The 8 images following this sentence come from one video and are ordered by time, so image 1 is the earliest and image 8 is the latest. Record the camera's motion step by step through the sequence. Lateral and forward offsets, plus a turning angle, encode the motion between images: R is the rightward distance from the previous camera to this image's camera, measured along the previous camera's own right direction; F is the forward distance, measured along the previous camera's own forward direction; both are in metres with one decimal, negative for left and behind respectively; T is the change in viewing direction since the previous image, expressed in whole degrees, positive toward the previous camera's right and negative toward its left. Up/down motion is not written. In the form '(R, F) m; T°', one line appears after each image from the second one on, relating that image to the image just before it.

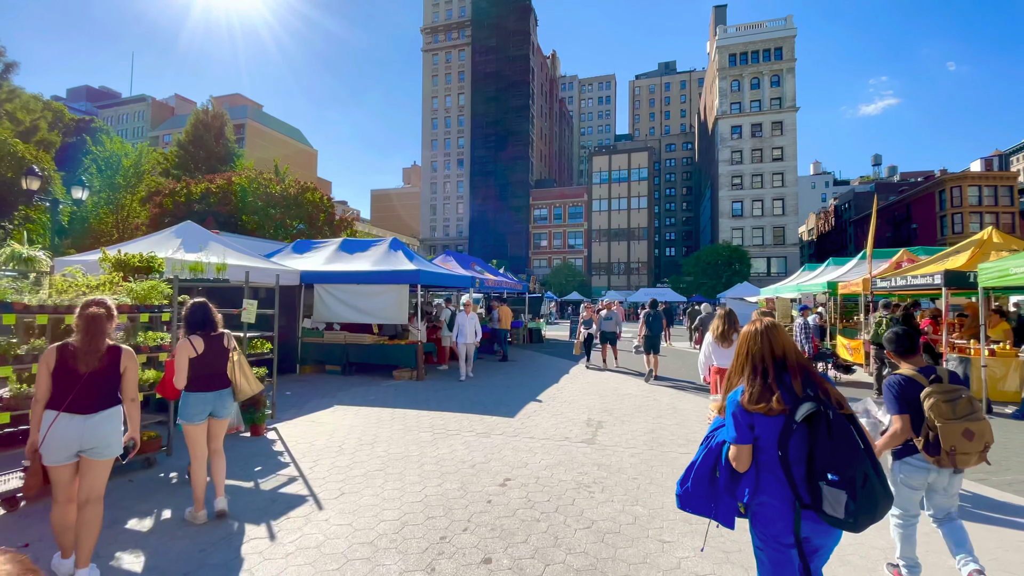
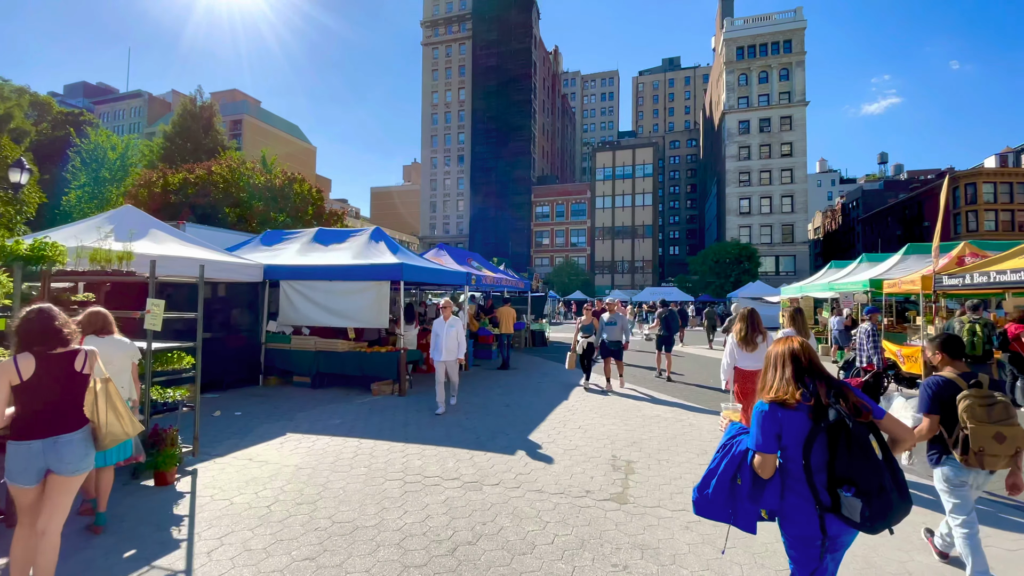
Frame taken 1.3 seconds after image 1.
(0.0, +1.7) m; 0°
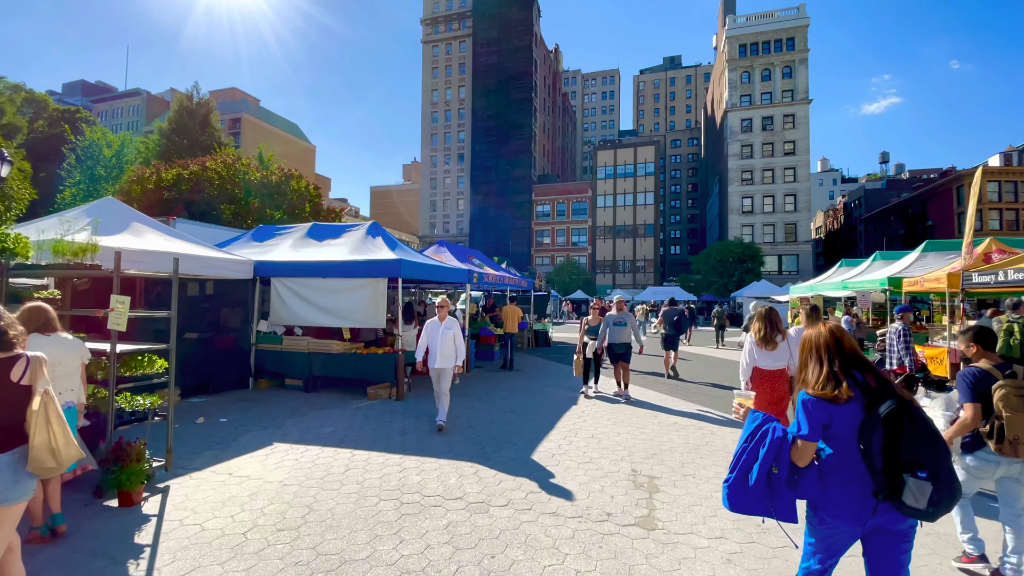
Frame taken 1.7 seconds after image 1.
(-0.1, +0.5) m; 0°
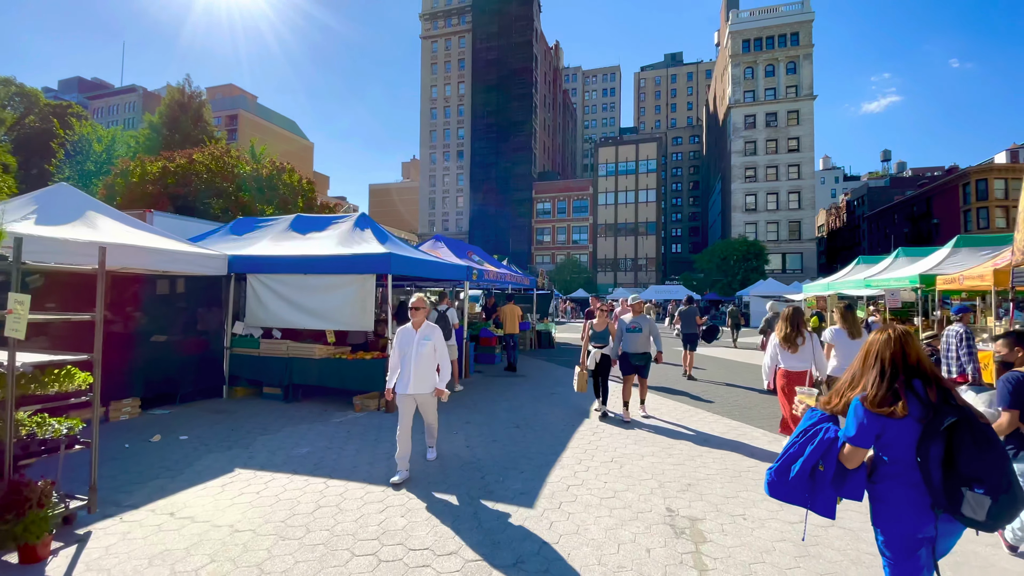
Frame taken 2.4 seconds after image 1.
(-0.1, +0.9) m; 0°
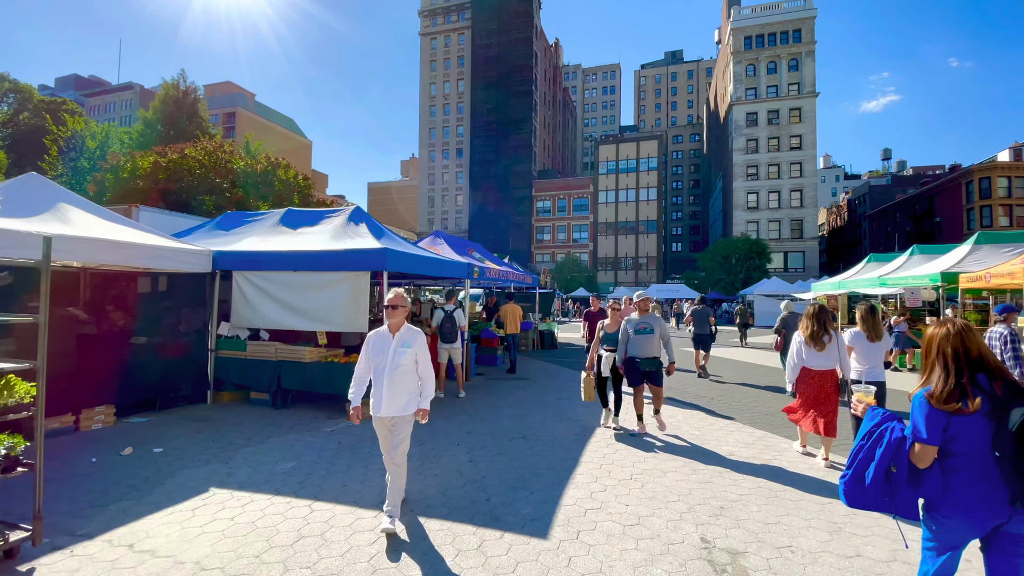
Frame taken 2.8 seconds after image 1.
(-0.1, +0.5) m; 0°
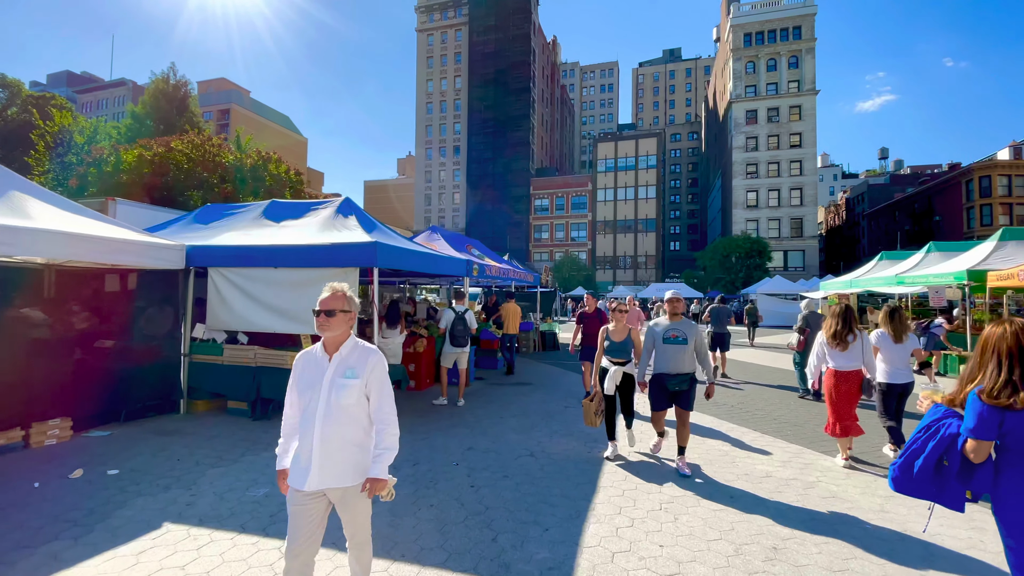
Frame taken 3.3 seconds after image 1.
(-0.1, +0.7) m; 0°
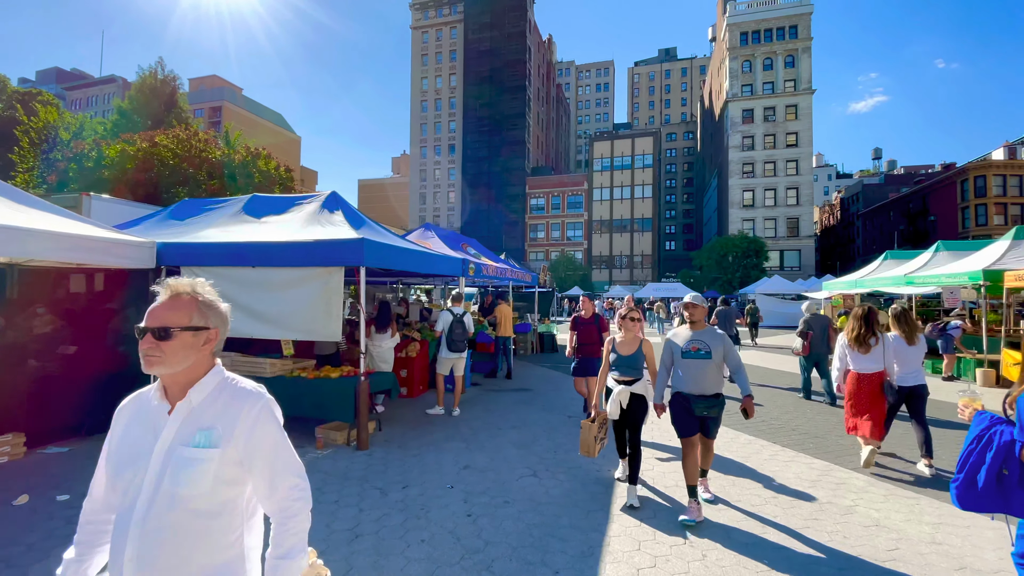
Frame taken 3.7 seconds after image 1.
(-0.1, +0.5) m; +1°
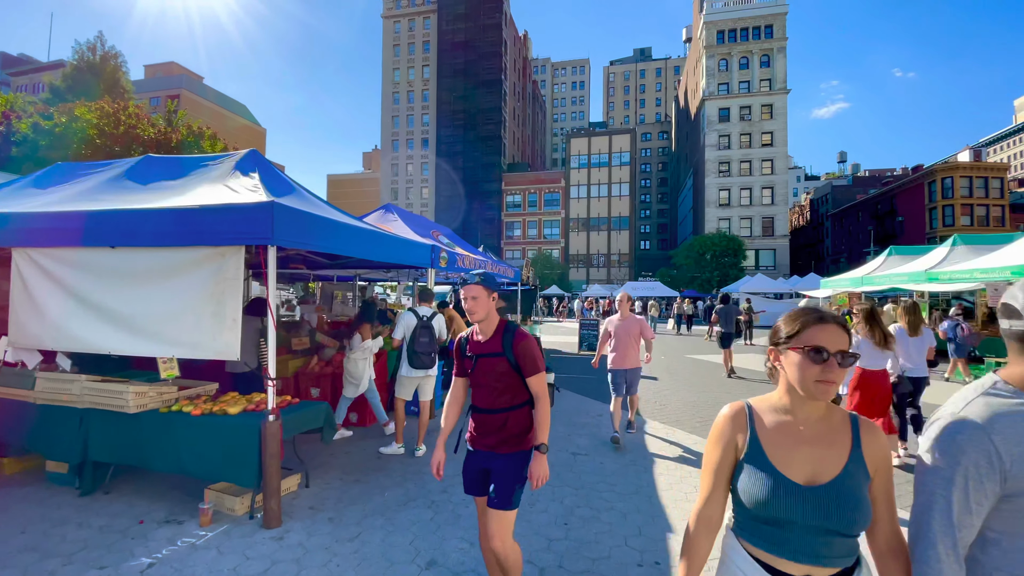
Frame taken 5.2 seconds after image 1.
(-0.1, +1.8) m; +3°
